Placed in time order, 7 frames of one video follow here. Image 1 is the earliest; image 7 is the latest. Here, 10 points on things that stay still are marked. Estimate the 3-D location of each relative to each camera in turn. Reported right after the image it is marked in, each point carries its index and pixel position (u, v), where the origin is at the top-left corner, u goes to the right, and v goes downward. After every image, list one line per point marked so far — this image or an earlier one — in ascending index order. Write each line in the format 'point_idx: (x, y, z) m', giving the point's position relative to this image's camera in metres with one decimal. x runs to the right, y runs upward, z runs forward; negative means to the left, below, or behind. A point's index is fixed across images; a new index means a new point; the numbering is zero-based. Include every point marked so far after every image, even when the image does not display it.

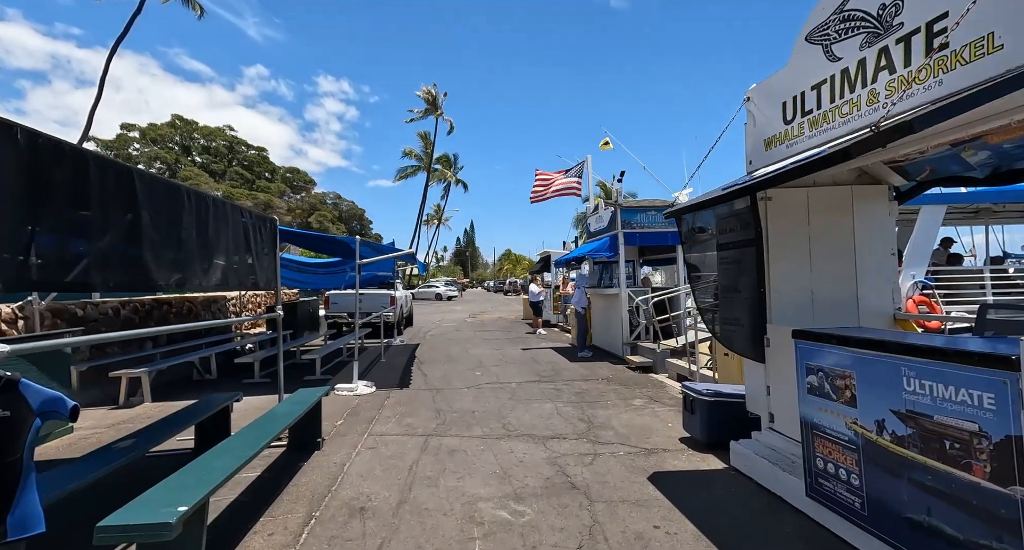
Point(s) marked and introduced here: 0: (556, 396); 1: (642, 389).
0: (+0.7, -1.8, +6.7) m
1: (+2.0, -1.8, +7.1) m
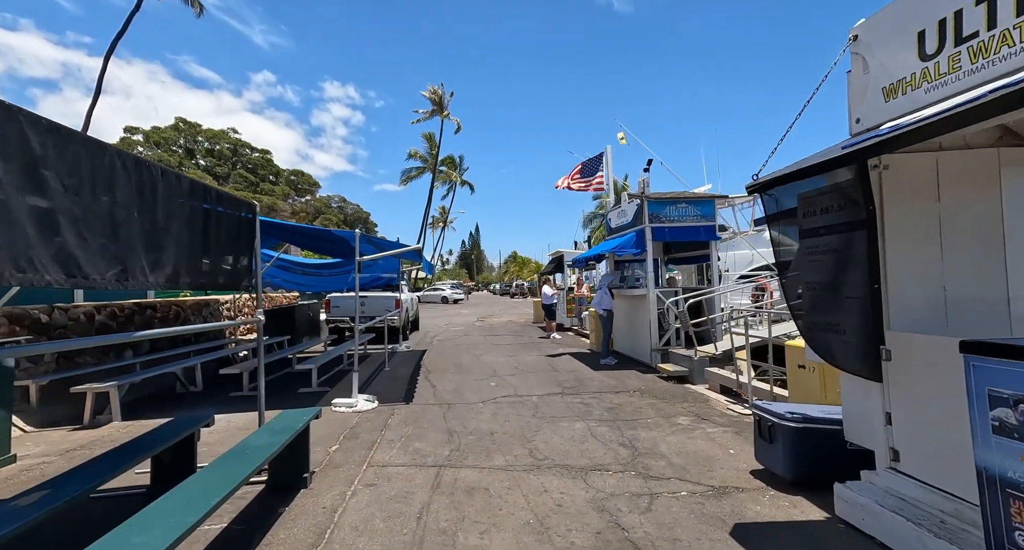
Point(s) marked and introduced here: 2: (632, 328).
0: (+1.0, -1.8, +5.8) m
1: (+2.3, -1.8, +6.2) m
2: (+2.6, -1.1, +9.5) m
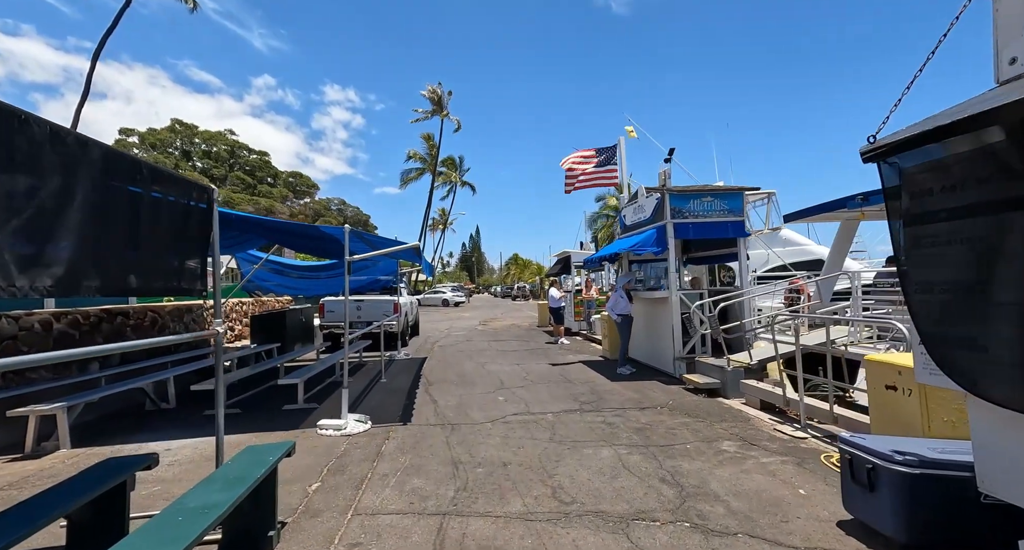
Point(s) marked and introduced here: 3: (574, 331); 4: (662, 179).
0: (+1.1, -1.8, +5.0) m
1: (+2.5, -1.8, +5.4) m
2: (+2.7, -1.1, +8.7) m
3: (+2.2, -2.0, +15.7) m
4: (+2.7, +1.7, +8.2) m
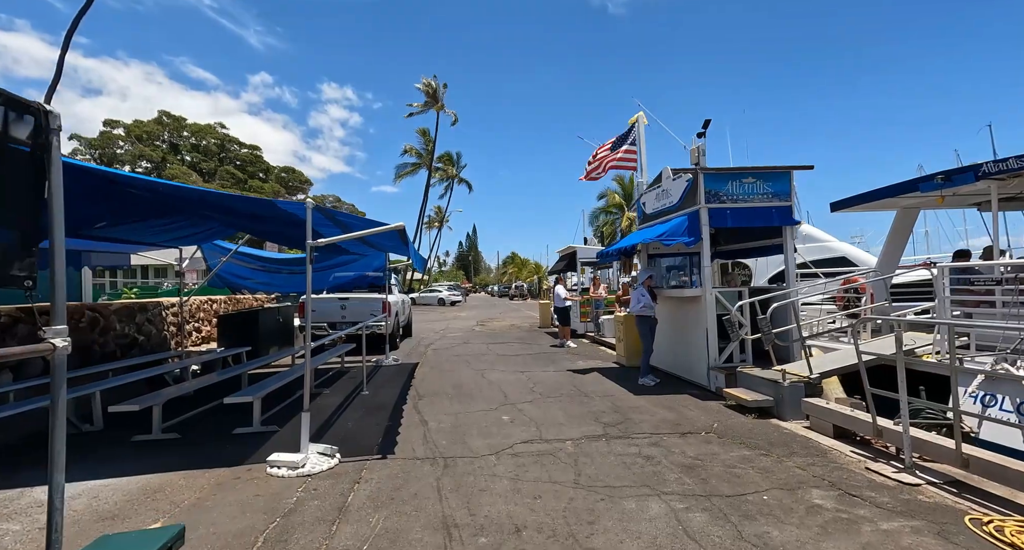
0: (+1.2, -1.7, +3.8) m
1: (+2.6, -1.7, +4.1) m
2: (+2.8, -1.1, +7.5) m
3: (+2.2, -1.9, +14.5) m
4: (+2.8, +1.8, +7.0) m
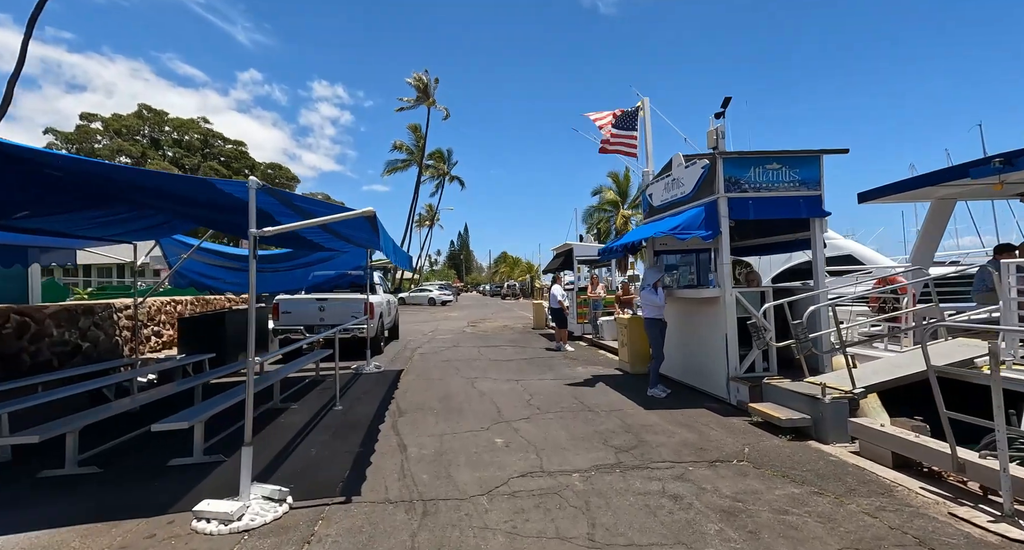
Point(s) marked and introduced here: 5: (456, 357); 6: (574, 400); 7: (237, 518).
0: (+1.2, -1.7, +2.9) m
1: (+2.6, -1.7, +3.3) m
2: (+2.7, -1.0, +6.7) m
3: (+2.0, -1.8, +13.7) m
4: (+2.7, +1.8, +6.2) m
5: (-1.4, -2.0, +11.0) m
6: (+0.9, -1.8, +6.5) m
7: (-1.9, -1.6, +3.1) m
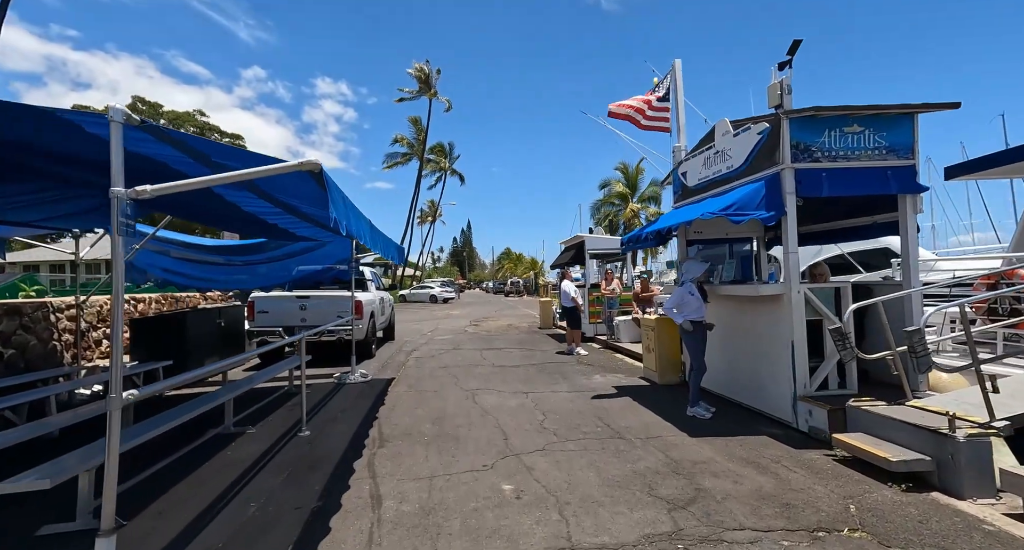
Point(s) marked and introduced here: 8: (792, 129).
0: (+1.3, -1.6, +1.7) m
1: (+2.6, -1.6, +2.1) m
2: (+2.8, -0.9, +5.5) m
3: (+2.1, -1.7, +12.4) m
4: (+2.8, +1.9, +4.9) m
5: (-1.2, -1.9, +9.8) m
6: (+1.0, -1.7, +5.3) m
7: (-1.8, -1.6, +1.9) m
8: (+2.9, +1.6, +4.8) m
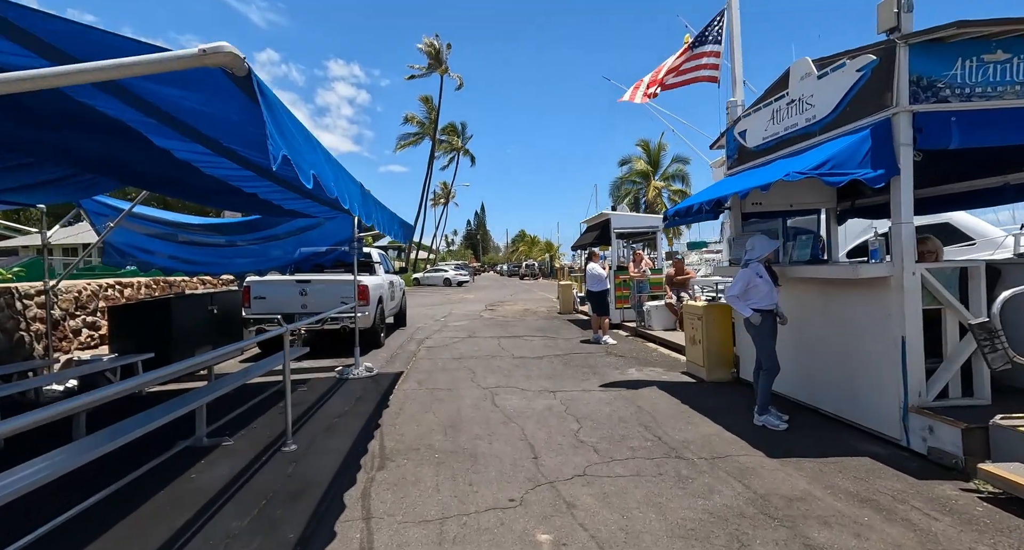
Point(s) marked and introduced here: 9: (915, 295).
0: (+1.4, -1.5, +0.7) m
1: (+2.8, -1.5, +1.1) m
2: (+3.1, -0.7, +4.4) m
3: (+2.6, -1.2, +11.4) m
4: (+3.1, +2.1, +3.7) m
5: (-0.8, -1.5, +8.8) m
6: (+1.3, -1.5, +4.3) m
7: (-1.6, -1.5, +1.0) m
8: (+3.2, +1.7, +3.6) m
9: (+3.3, -0.2, +3.7) m
